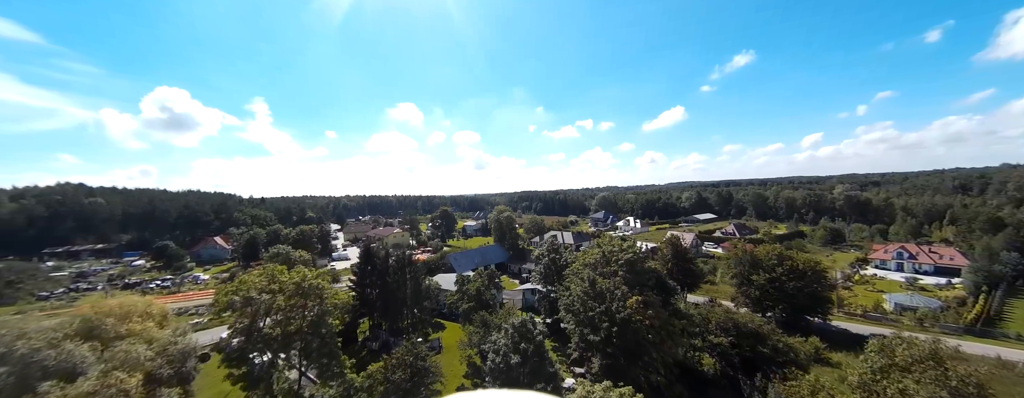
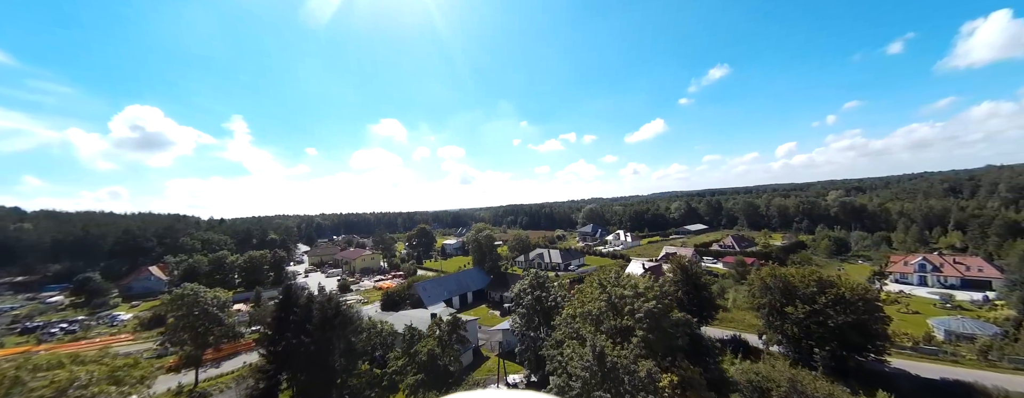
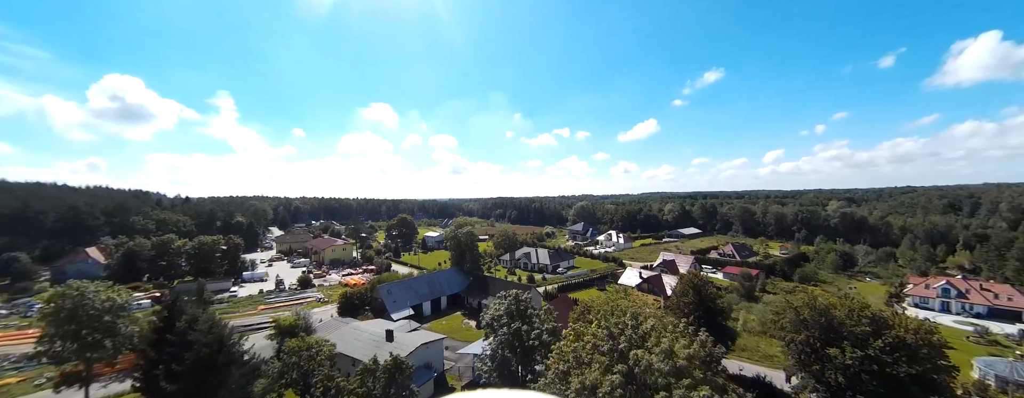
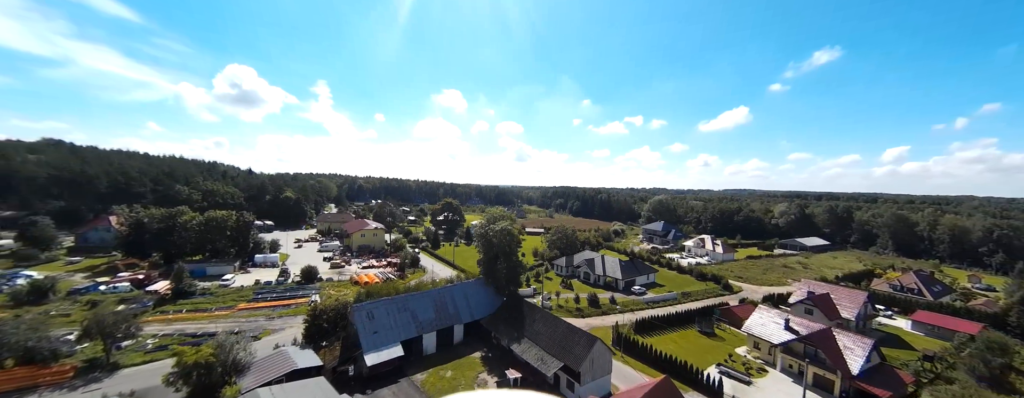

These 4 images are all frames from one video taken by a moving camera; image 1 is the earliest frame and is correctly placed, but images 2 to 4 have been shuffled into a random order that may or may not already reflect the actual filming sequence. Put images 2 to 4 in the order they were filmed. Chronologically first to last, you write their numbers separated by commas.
2, 3, 4
